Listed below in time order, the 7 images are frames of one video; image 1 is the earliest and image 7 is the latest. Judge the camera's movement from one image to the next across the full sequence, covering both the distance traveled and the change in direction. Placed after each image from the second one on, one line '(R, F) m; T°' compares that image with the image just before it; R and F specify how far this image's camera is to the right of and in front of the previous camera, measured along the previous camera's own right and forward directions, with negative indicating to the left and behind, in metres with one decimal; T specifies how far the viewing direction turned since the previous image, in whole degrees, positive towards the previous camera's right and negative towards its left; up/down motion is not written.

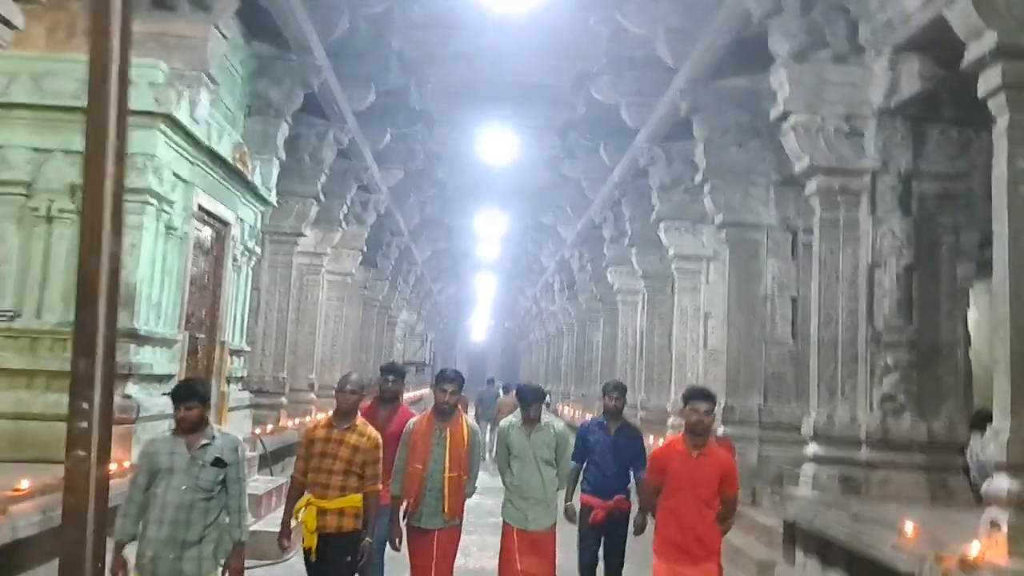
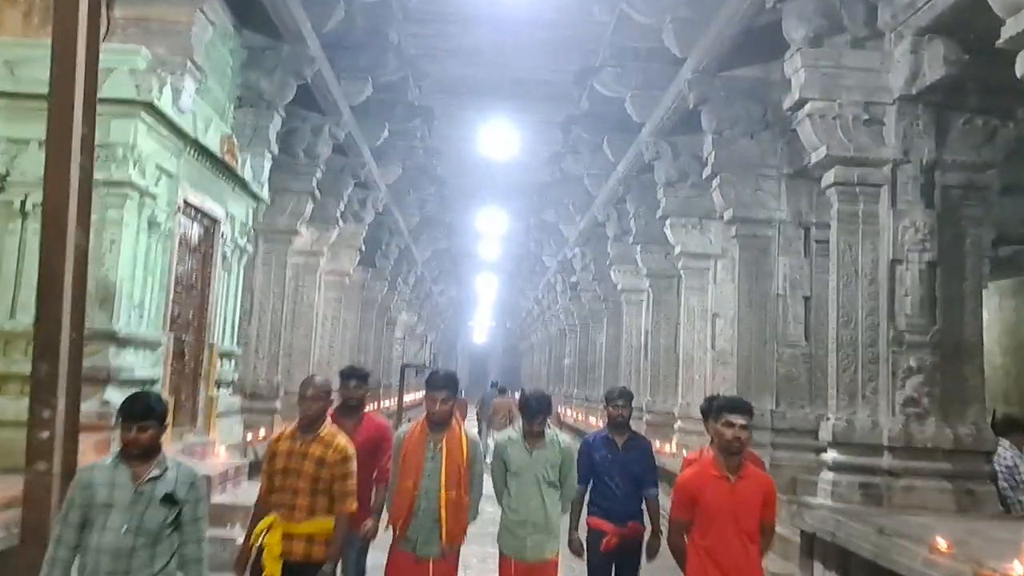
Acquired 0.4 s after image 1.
(0.0, +0.3) m; 0°
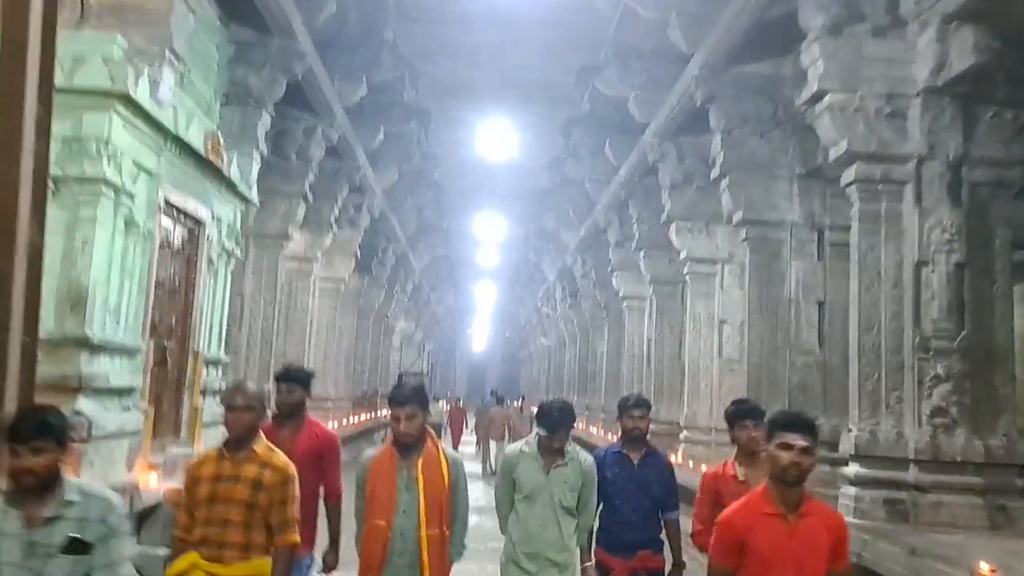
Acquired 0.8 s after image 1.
(0.0, +0.4) m; 0°
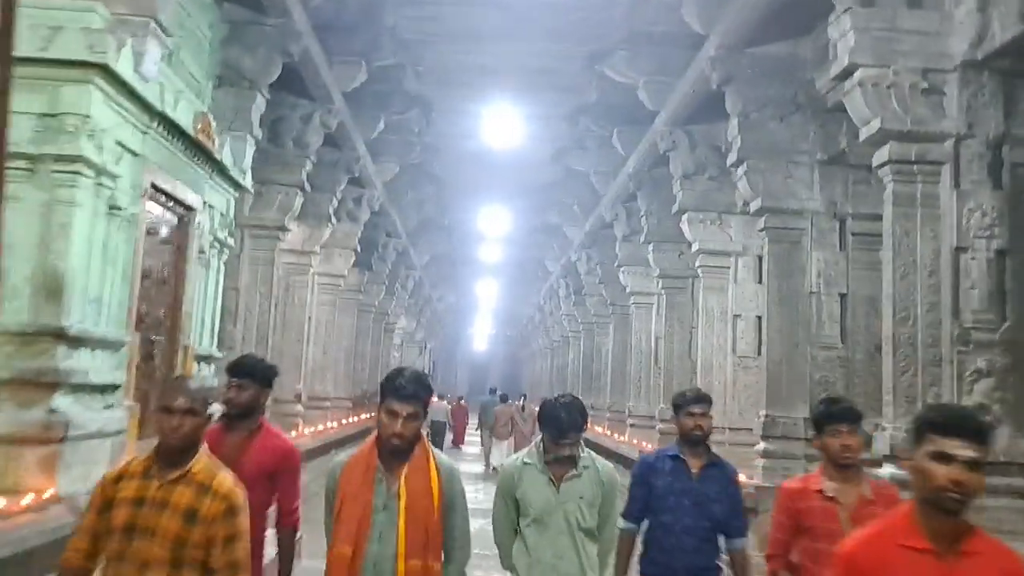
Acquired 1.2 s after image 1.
(-0.1, +0.4) m; 0°
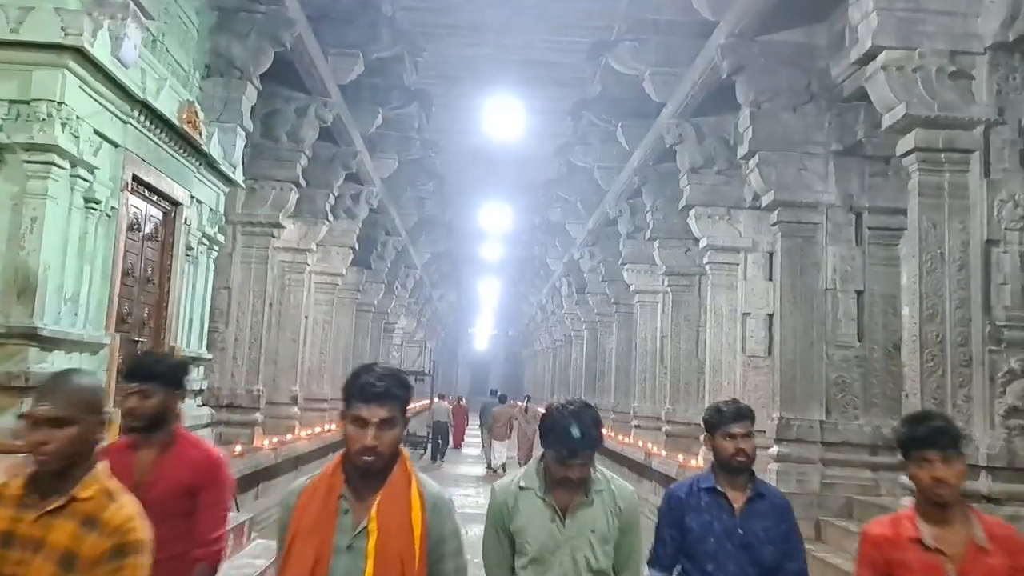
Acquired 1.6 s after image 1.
(0.0, +0.3) m; 0°
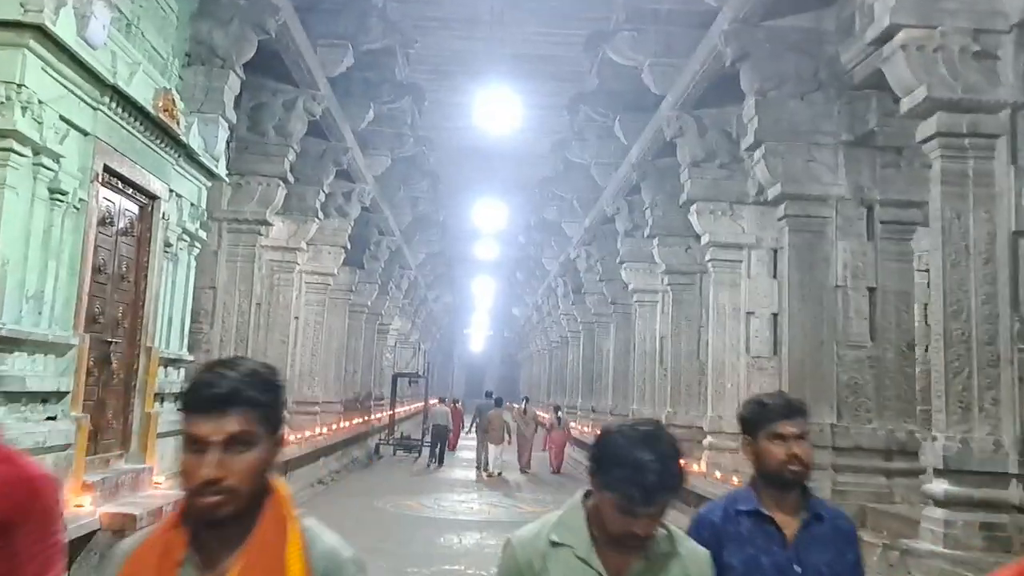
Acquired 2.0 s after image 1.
(0.0, +0.3) m; 0°
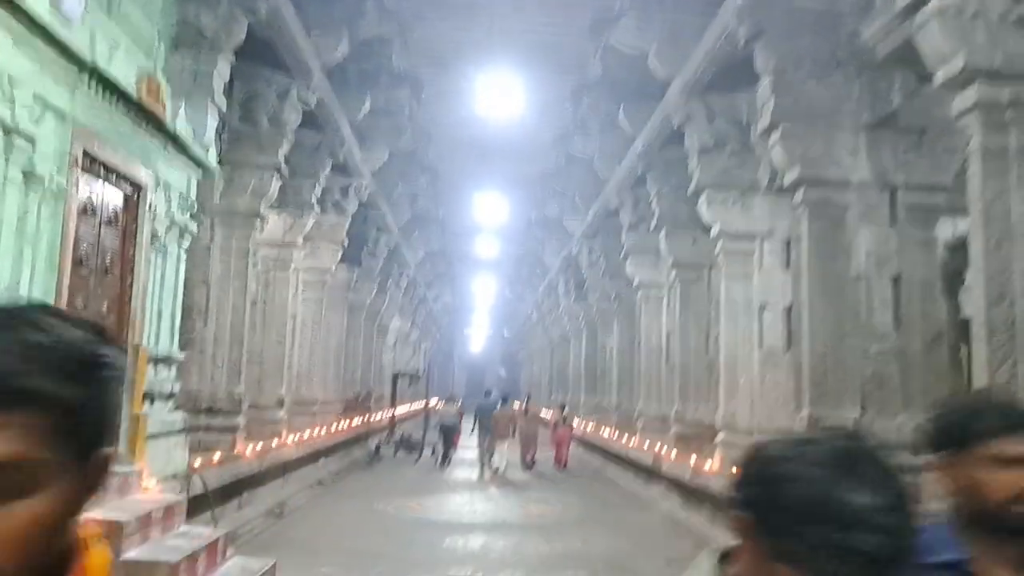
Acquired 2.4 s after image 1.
(-0.1, +0.3) m; 0°
